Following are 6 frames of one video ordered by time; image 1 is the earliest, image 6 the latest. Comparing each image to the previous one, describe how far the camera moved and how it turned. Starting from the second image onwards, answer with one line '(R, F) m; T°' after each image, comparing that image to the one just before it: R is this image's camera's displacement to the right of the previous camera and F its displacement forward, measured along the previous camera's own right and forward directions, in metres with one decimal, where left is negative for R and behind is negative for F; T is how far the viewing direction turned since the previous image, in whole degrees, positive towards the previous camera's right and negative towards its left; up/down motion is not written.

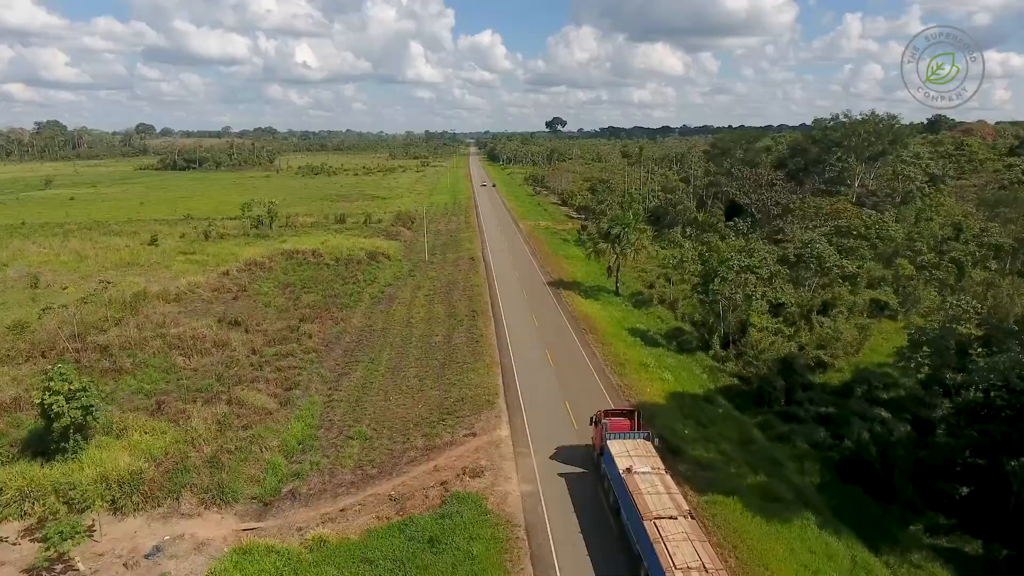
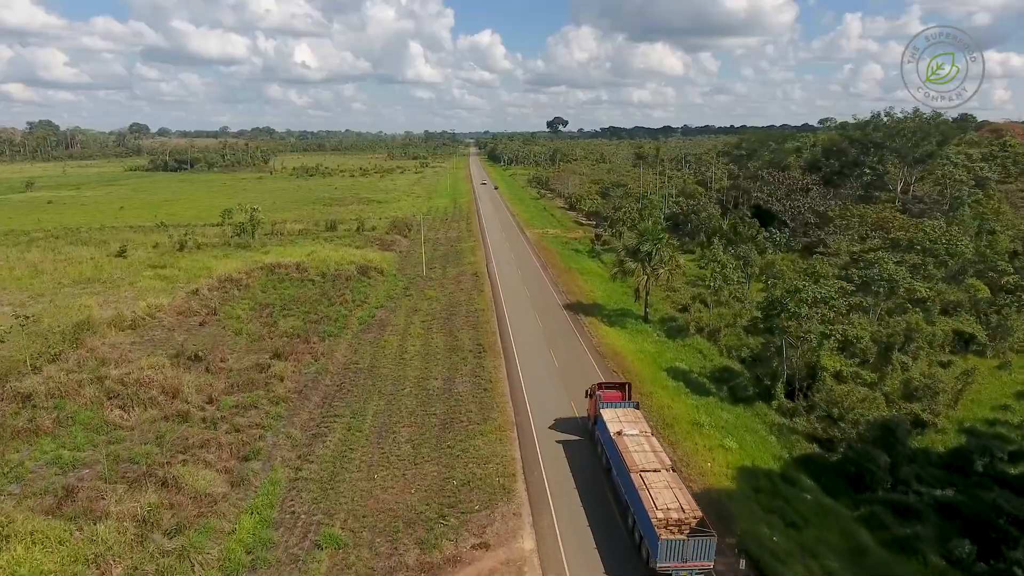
(-0.8, +6.8) m; 0°
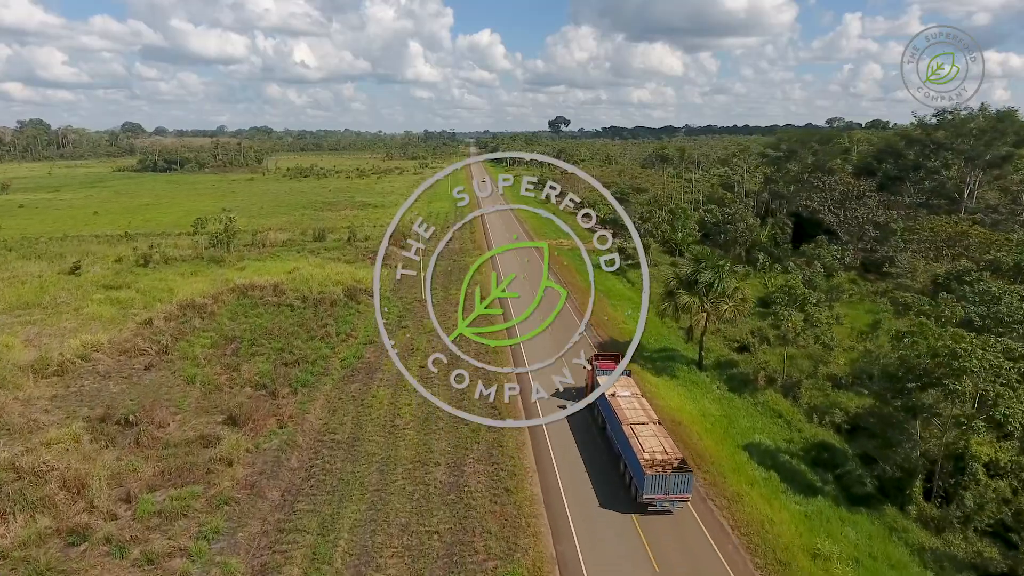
(-1.1, +8.2) m; 0°
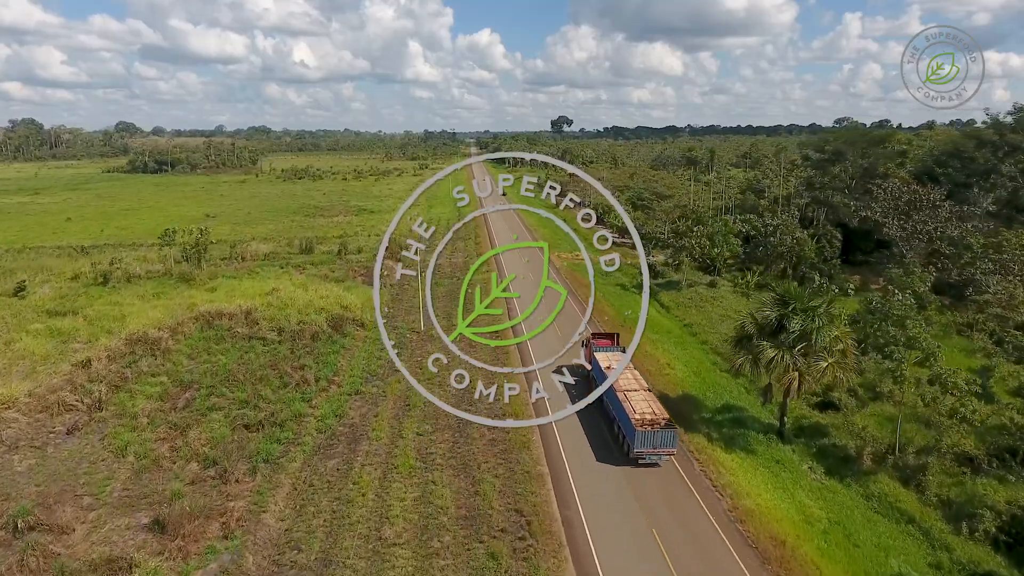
(-1.0, +7.4) m; 0°
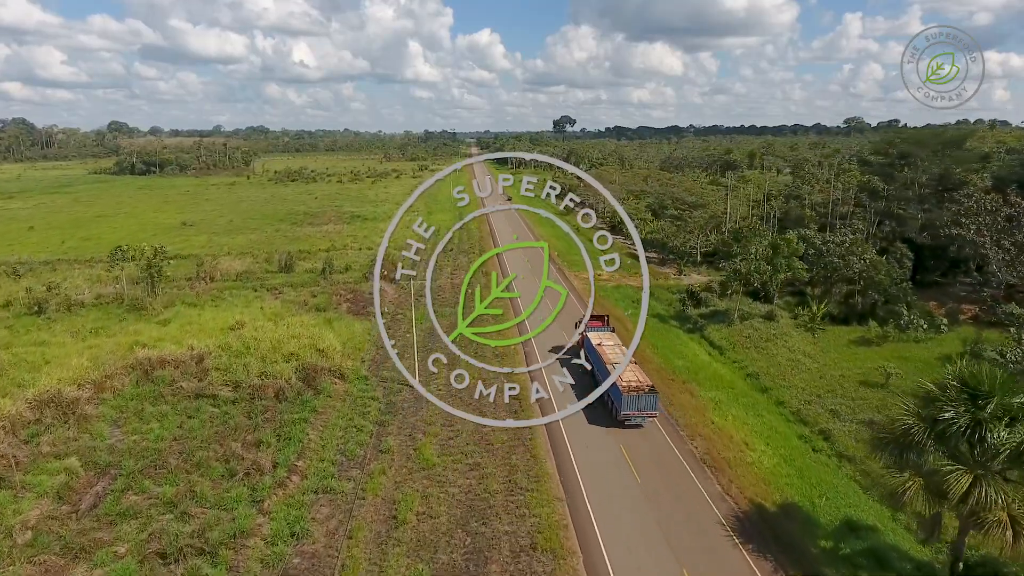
(-1.0, +8.3) m; 0°
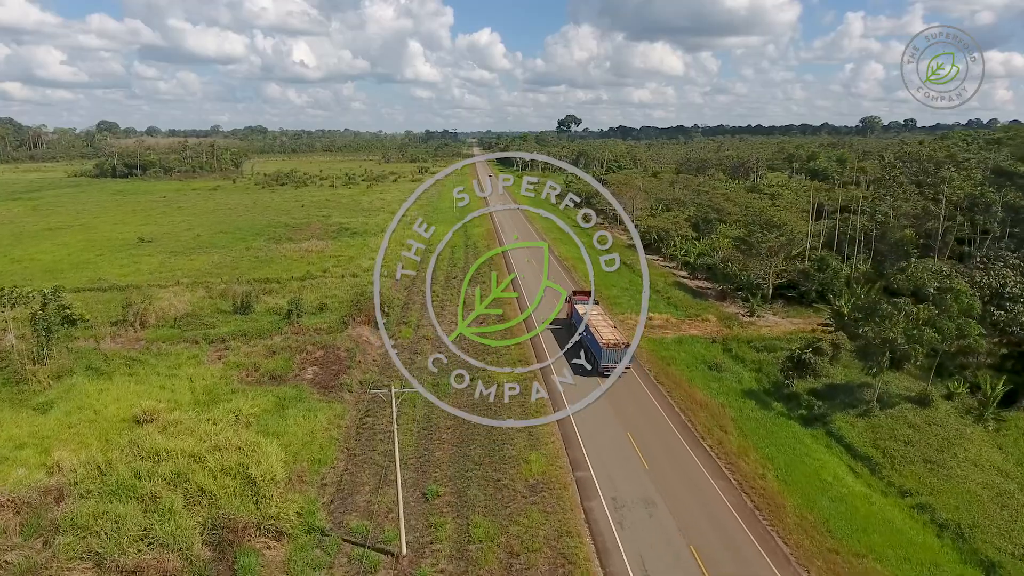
(-1.5, +12.3) m; 0°
